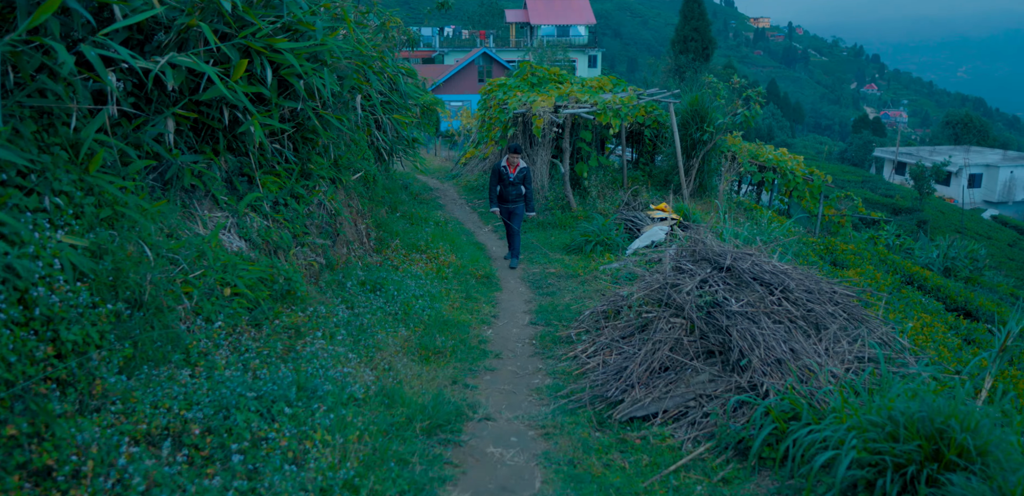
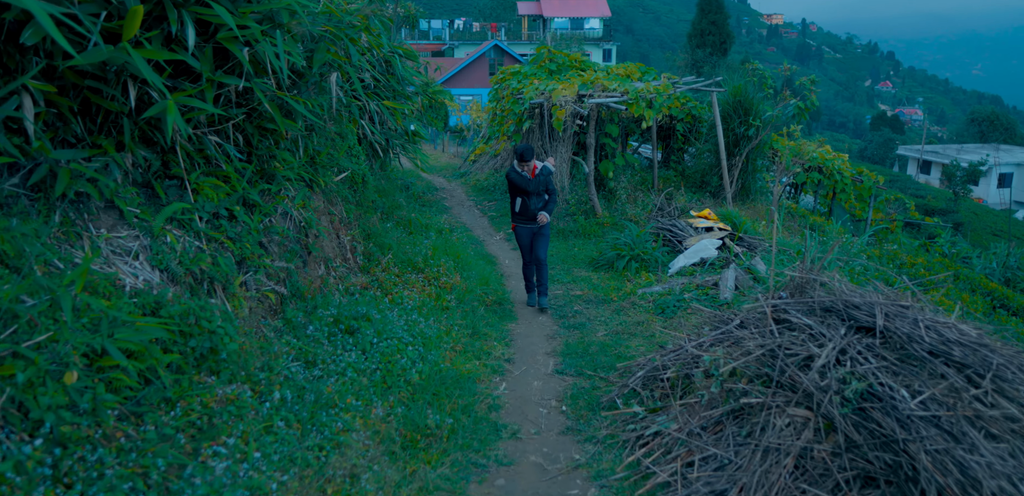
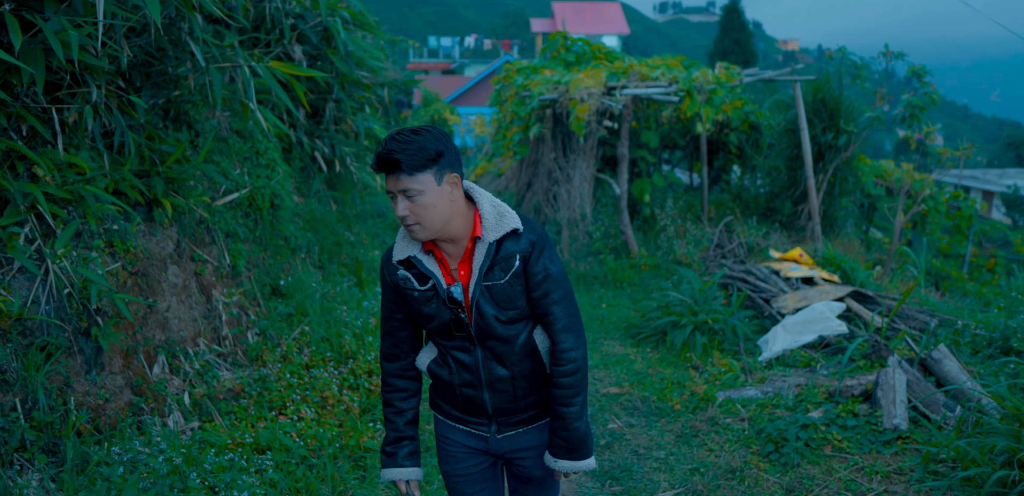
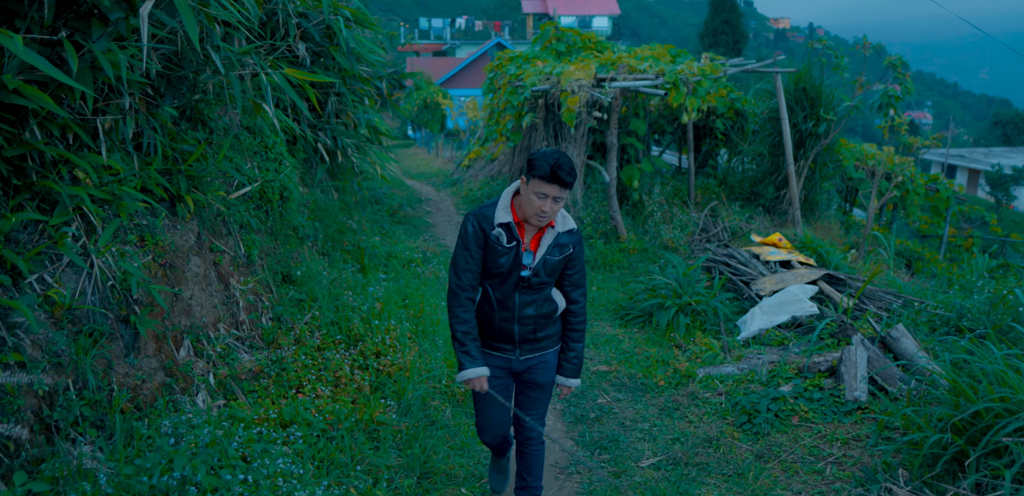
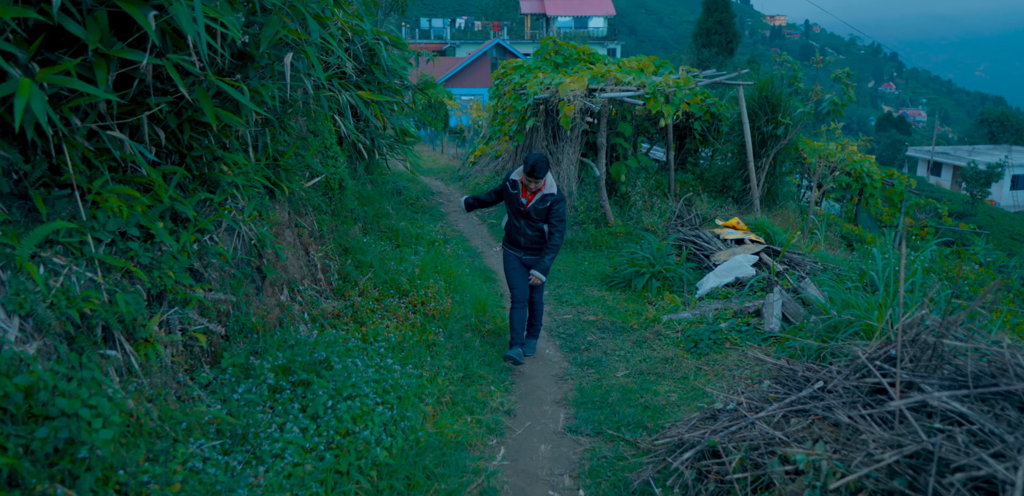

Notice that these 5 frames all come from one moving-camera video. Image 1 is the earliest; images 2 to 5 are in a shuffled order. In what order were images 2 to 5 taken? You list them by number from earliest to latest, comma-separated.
2, 5, 4, 3
